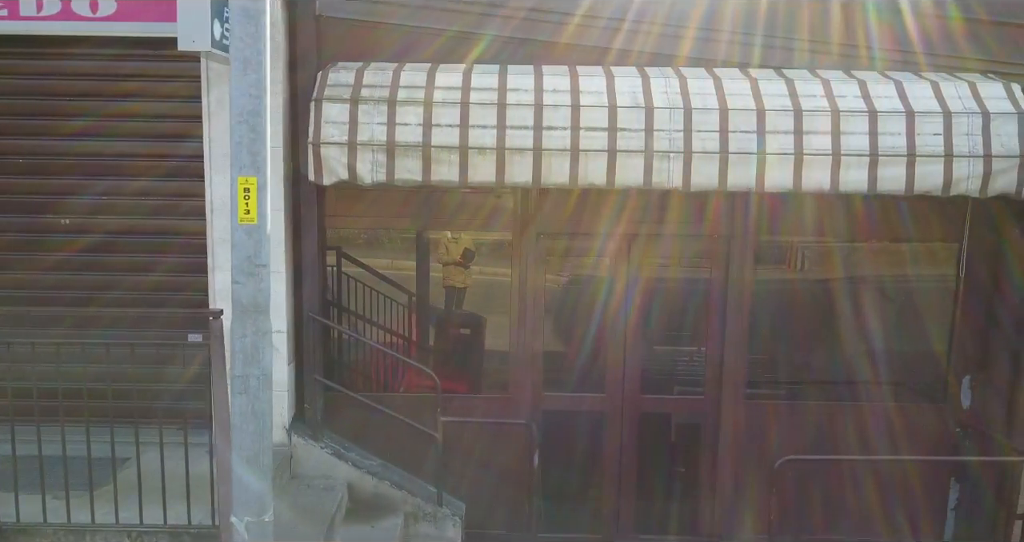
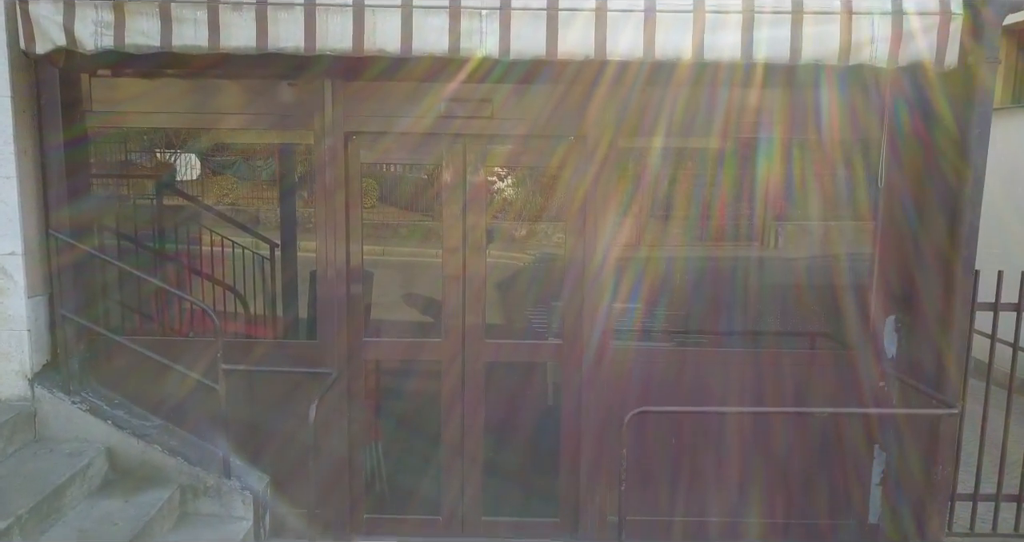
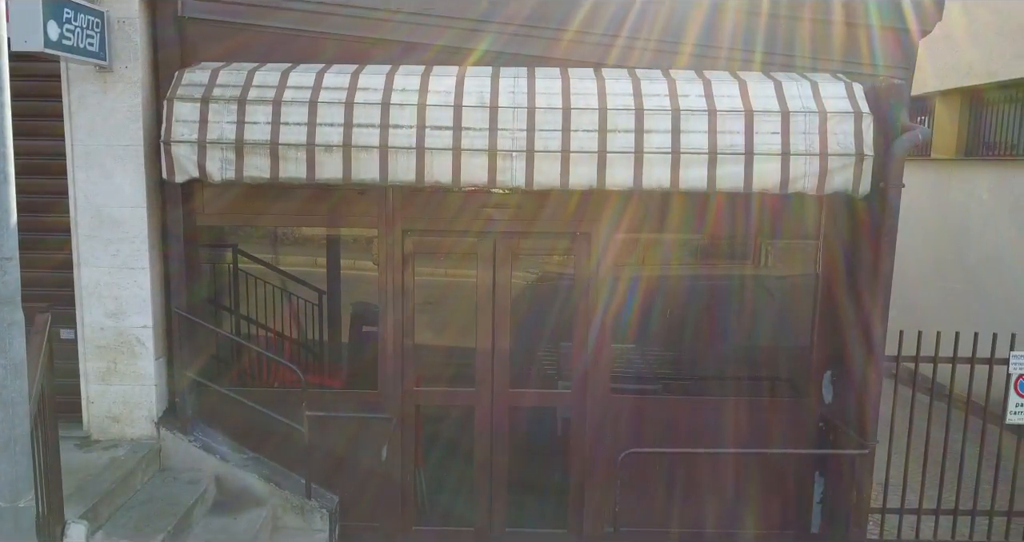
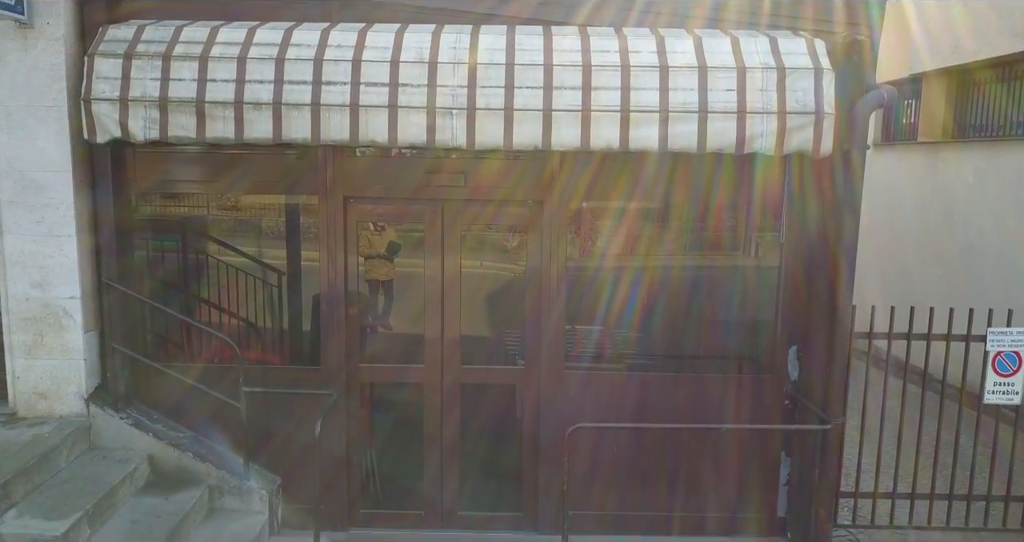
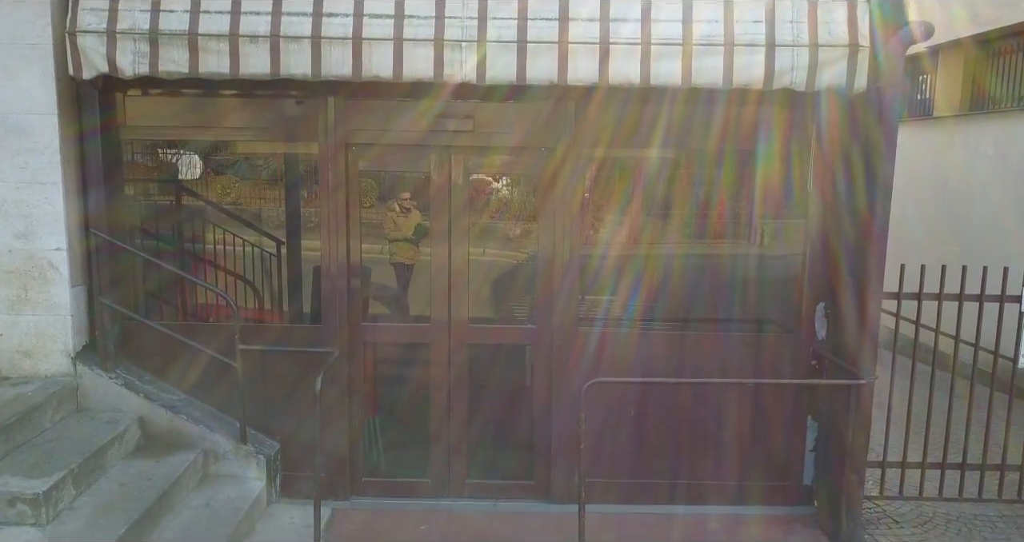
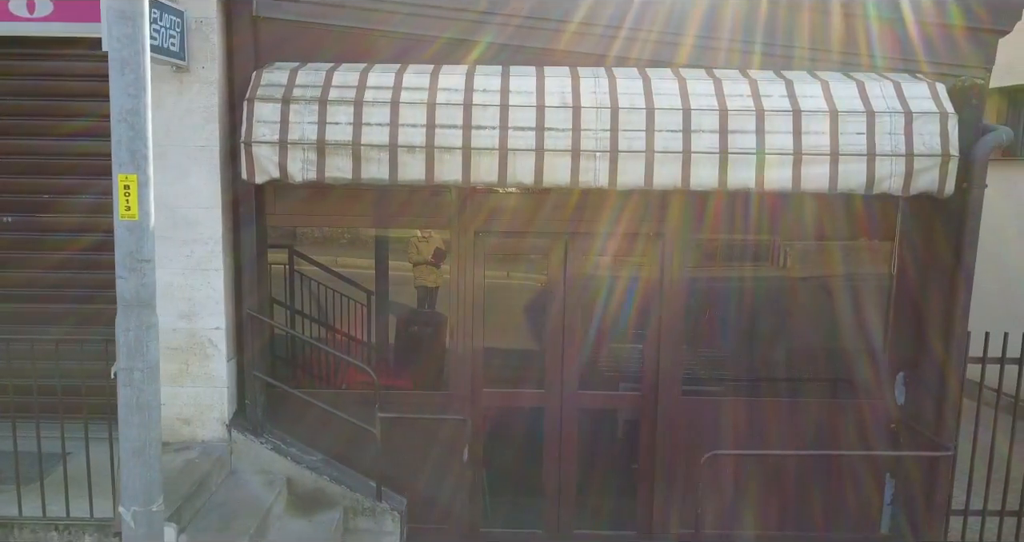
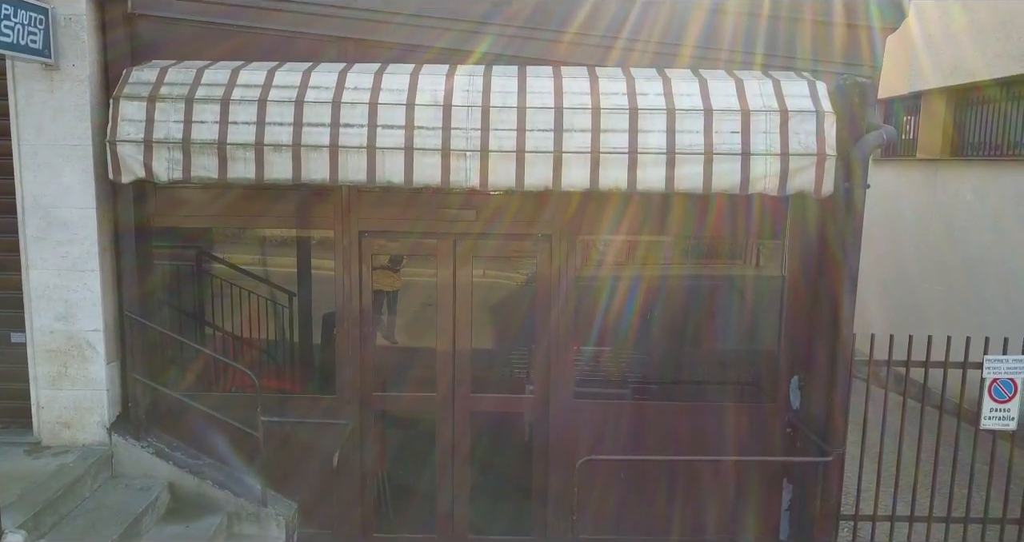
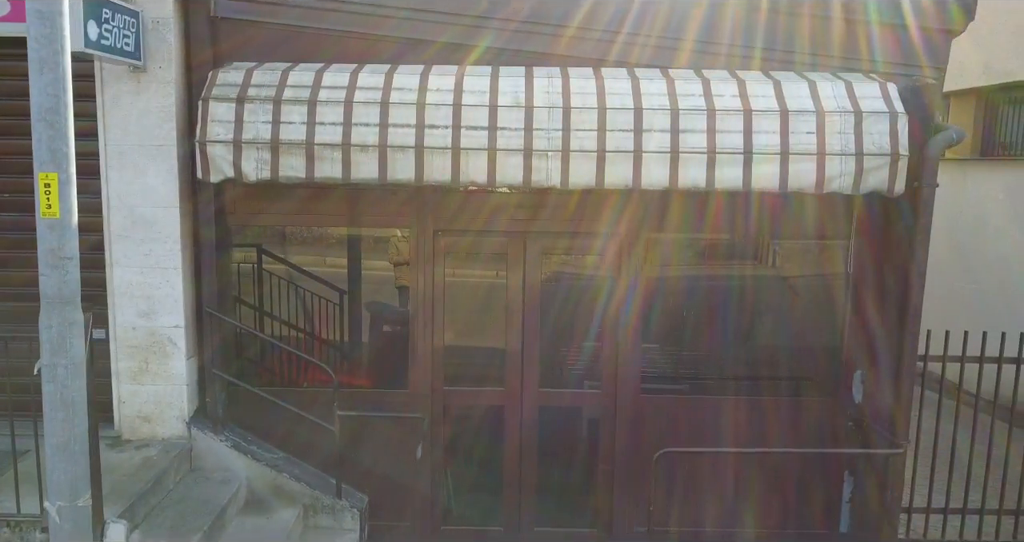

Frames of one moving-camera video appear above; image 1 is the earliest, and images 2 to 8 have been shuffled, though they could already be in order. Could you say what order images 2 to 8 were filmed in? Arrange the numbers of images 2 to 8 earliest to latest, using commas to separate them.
6, 8, 3, 7, 4, 5, 2
